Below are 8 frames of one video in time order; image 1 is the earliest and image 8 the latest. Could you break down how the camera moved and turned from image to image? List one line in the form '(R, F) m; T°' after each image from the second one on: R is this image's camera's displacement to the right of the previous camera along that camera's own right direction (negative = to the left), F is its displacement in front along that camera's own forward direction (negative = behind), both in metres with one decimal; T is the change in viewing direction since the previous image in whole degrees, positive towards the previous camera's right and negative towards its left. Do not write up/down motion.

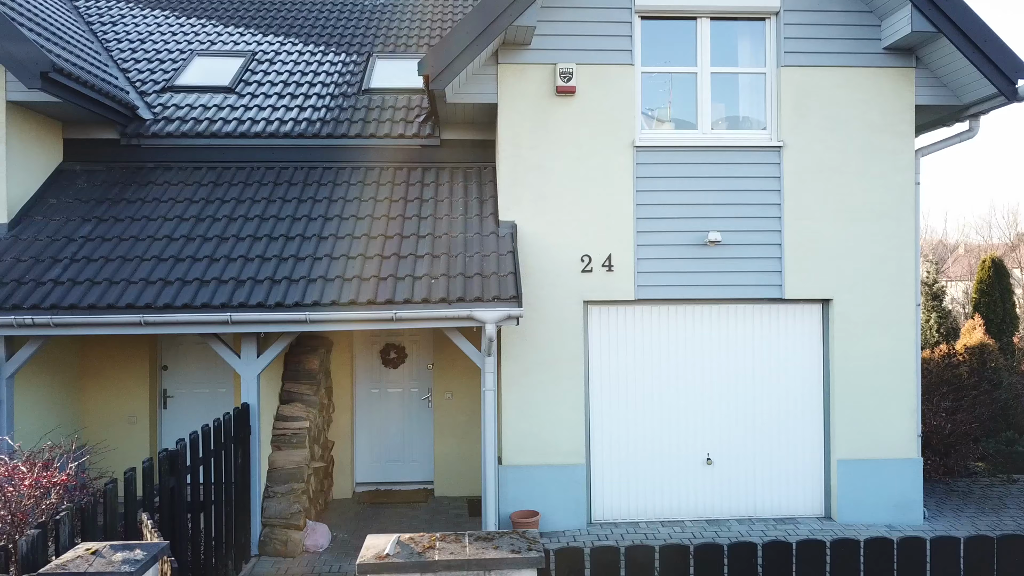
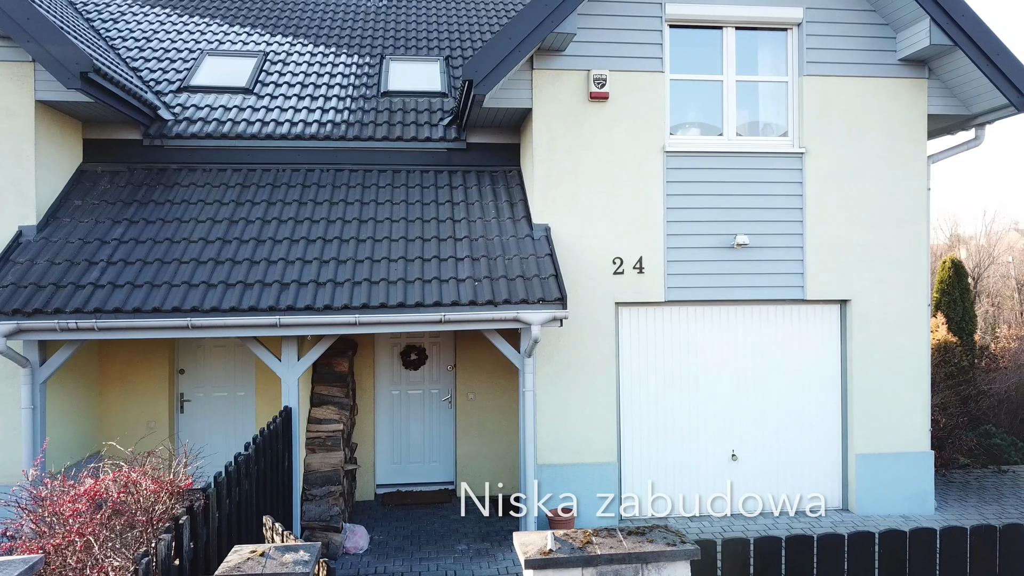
(-0.8, -0.1) m; +4°
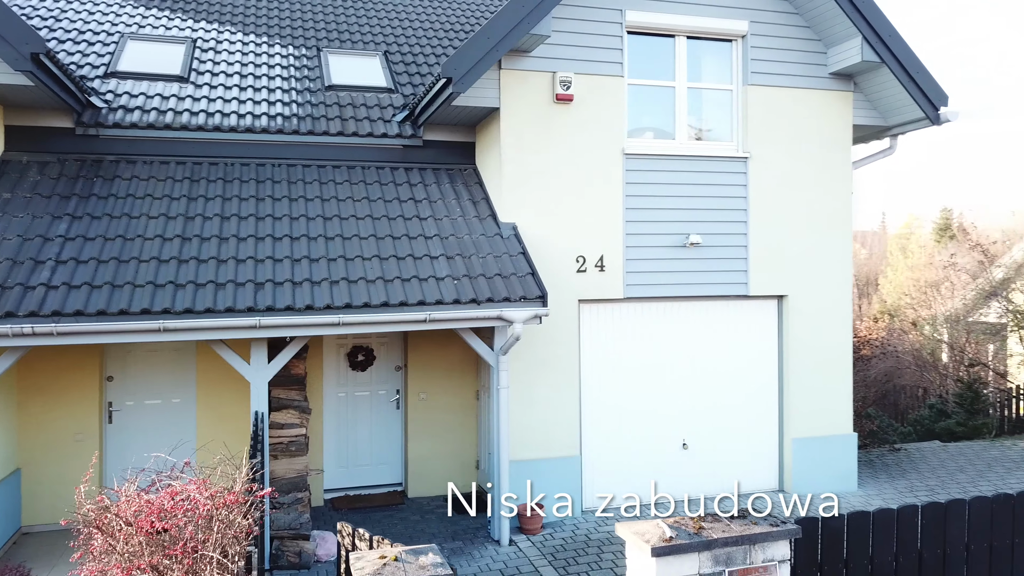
(-1.0, 0.0) m; +10°
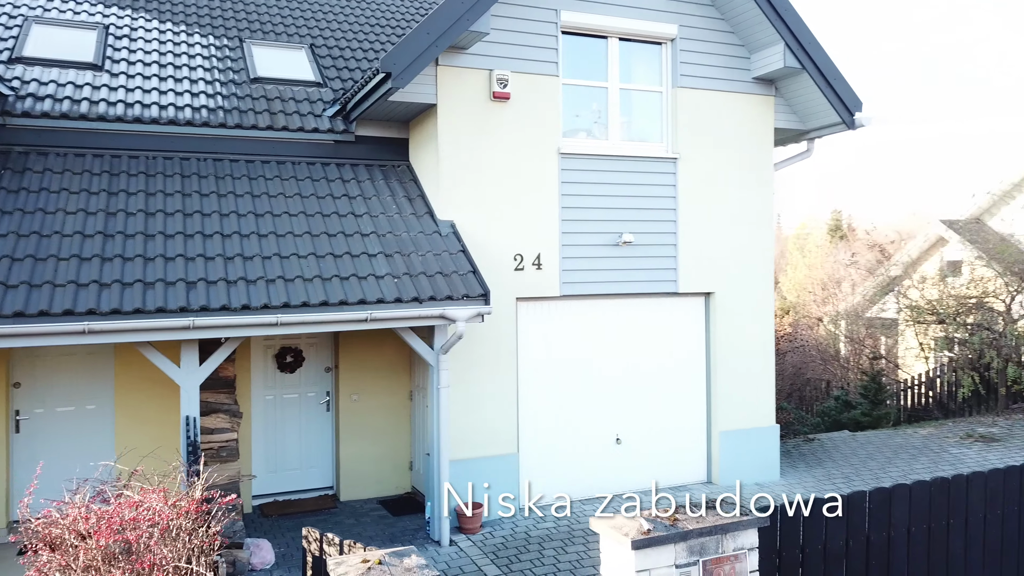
(-0.3, 0.0) m; +6°
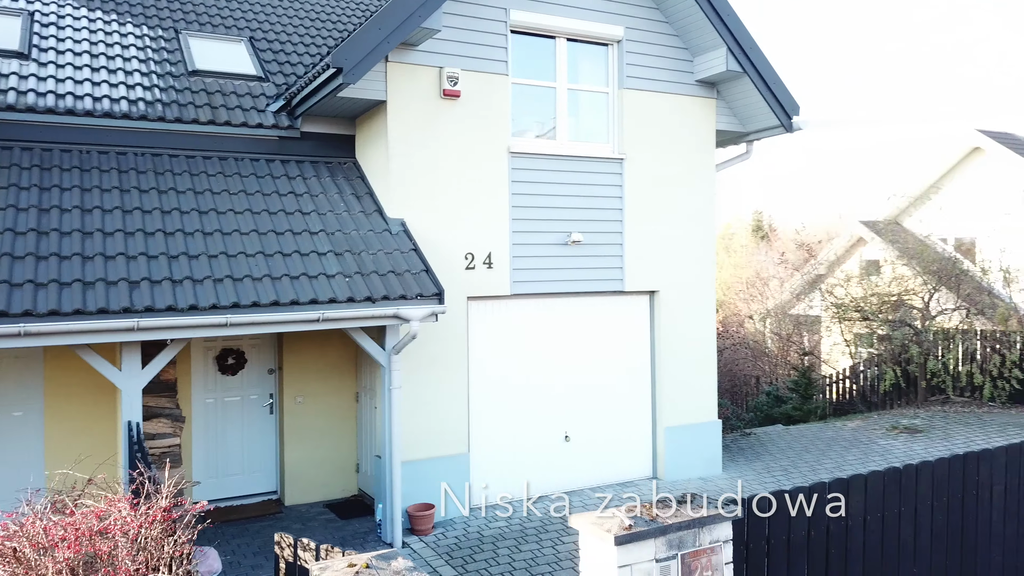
(-0.2, 0.0) m; +5°
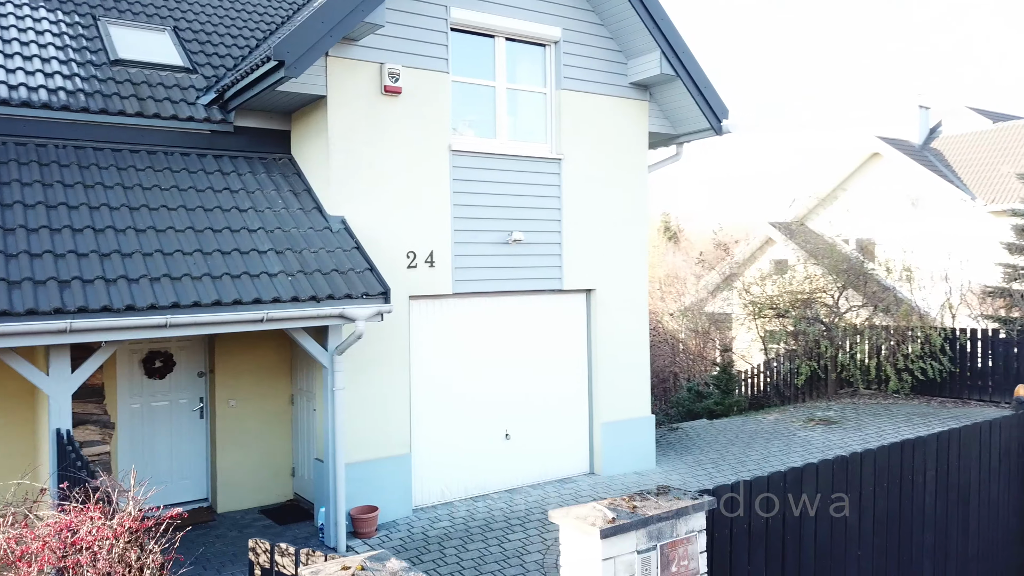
(-0.3, 0.0) m; +6°
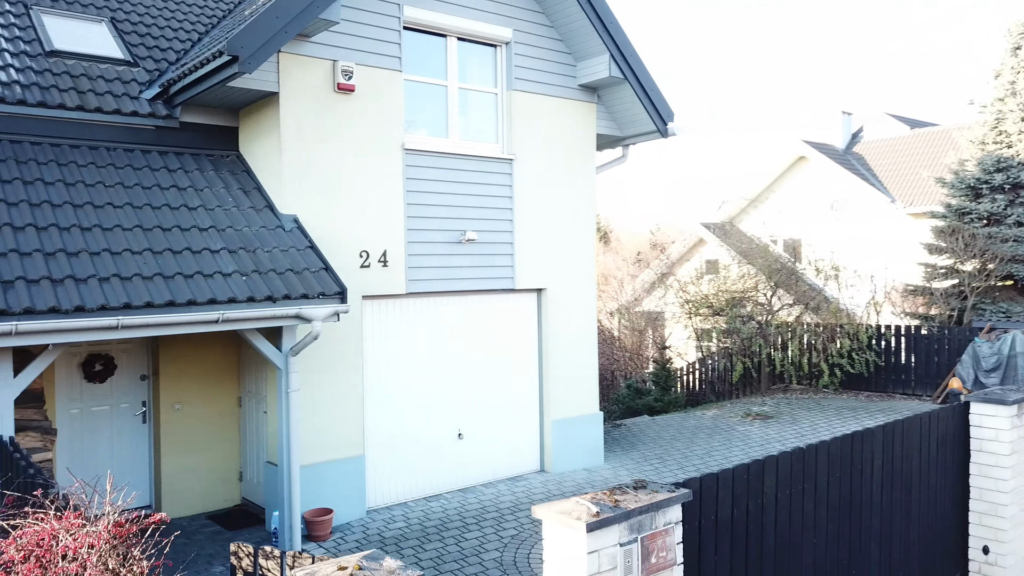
(-0.2, 0.0) m; +5°
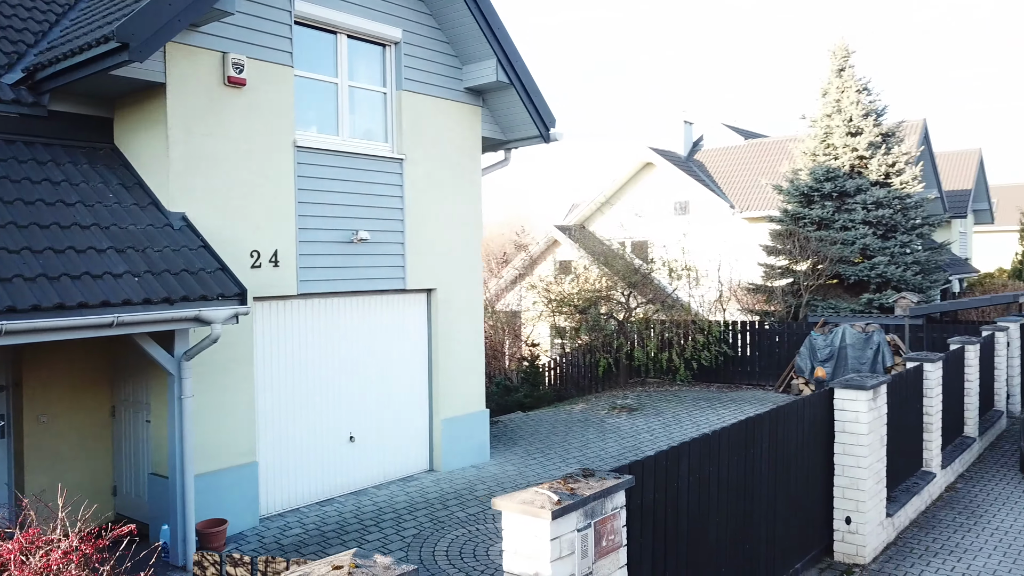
(-0.5, -0.1) m; +11°
